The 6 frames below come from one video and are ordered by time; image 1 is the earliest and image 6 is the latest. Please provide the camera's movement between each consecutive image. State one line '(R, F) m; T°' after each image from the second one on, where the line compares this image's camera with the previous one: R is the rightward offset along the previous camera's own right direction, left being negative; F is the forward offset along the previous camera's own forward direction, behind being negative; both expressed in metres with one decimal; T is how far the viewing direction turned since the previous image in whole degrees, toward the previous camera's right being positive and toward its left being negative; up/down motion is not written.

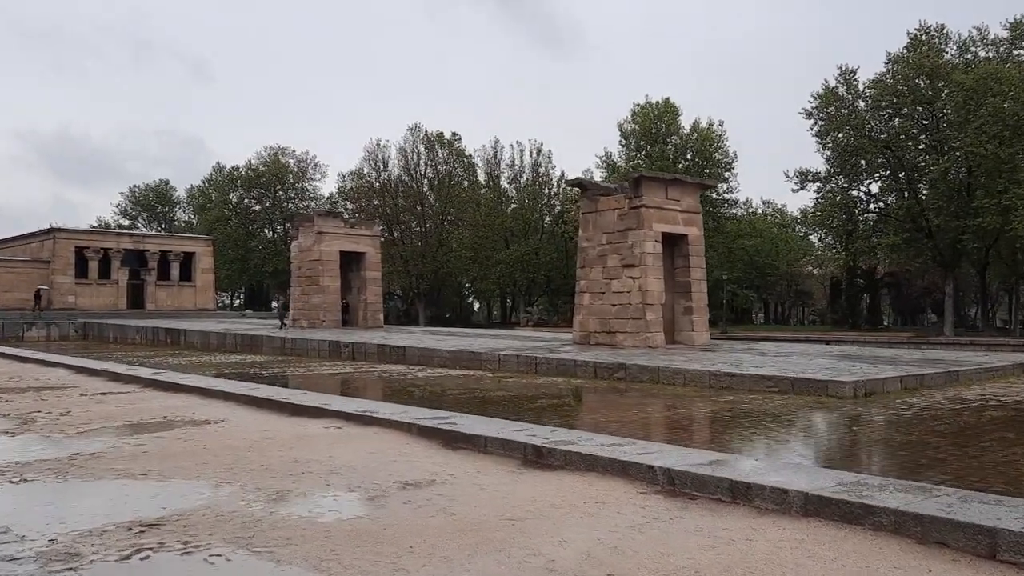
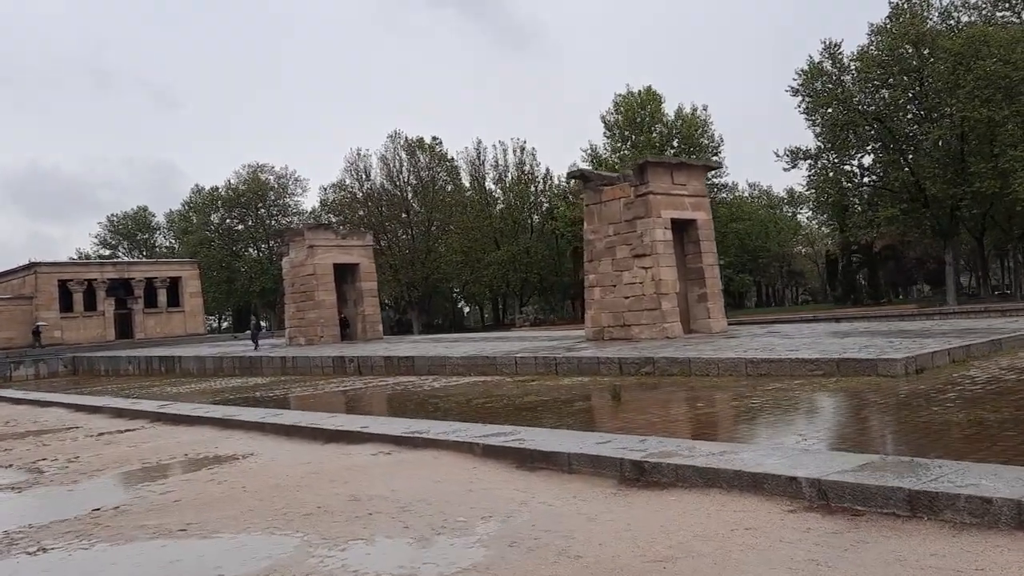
(-0.5, +0.7) m; +1°
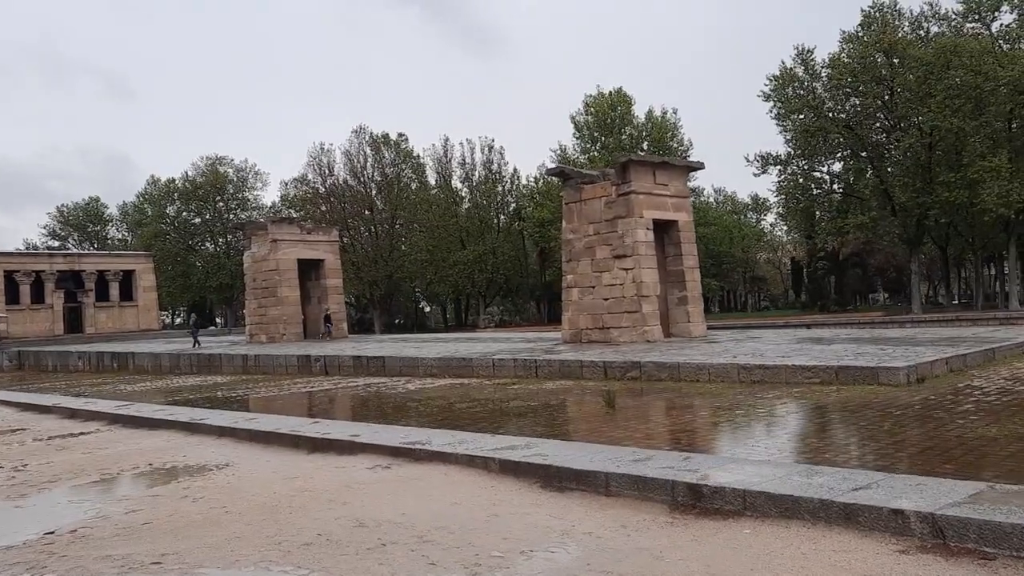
(-0.3, +0.6) m; +3°
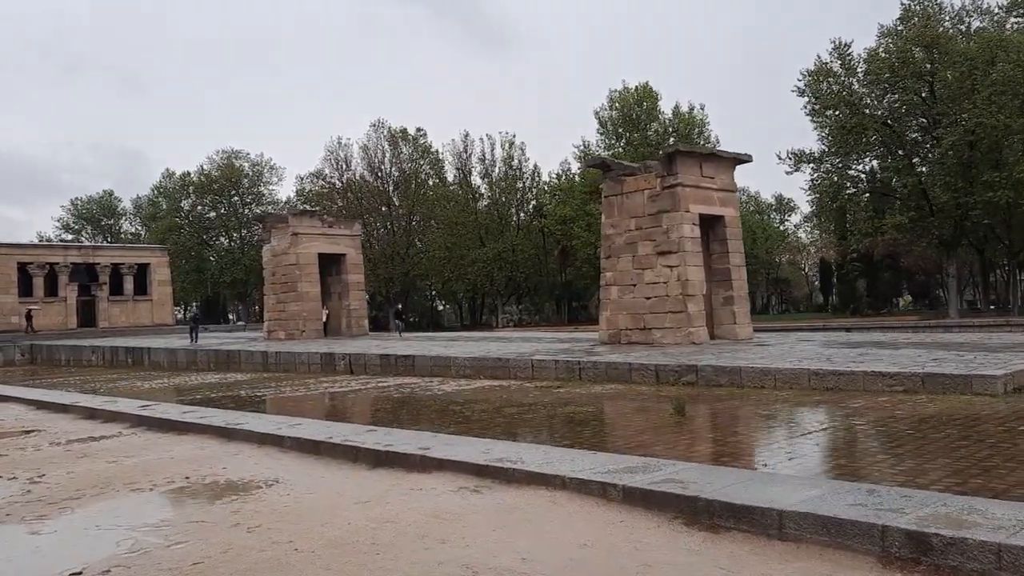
(-0.5, +0.8) m; -1°
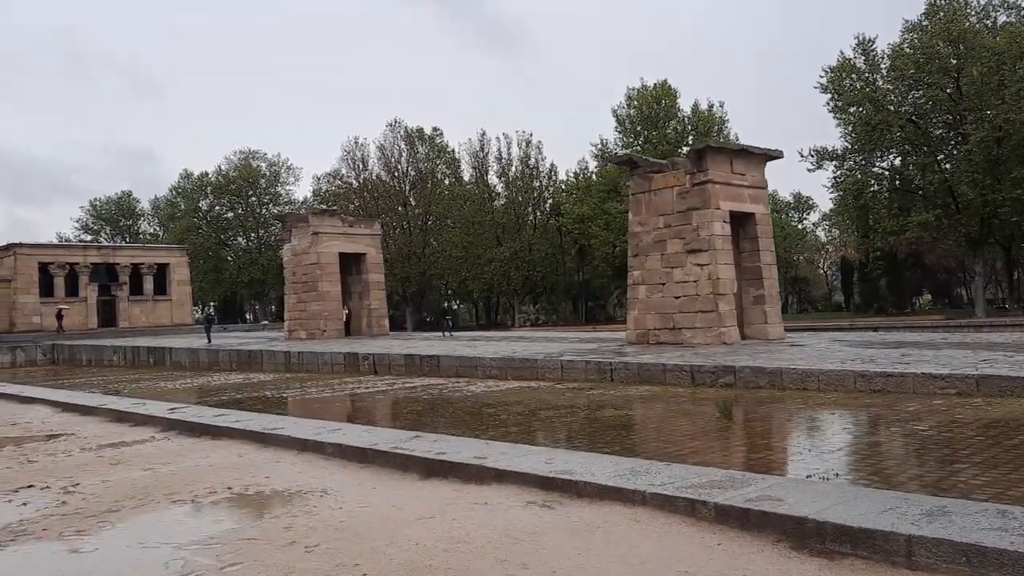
(-0.3, +0.3) m; -1°
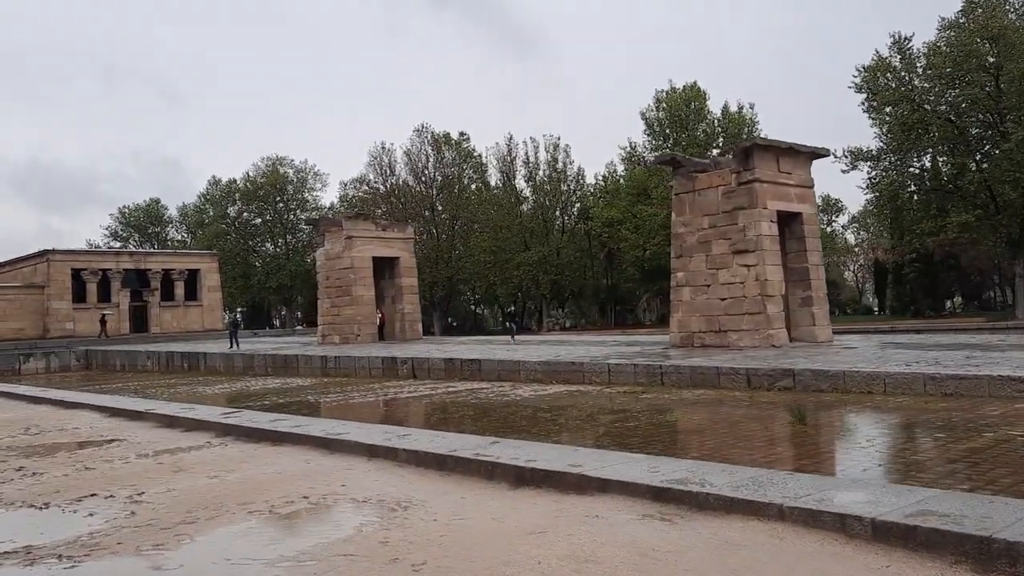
(-0.4, +0.3) m; -1°
